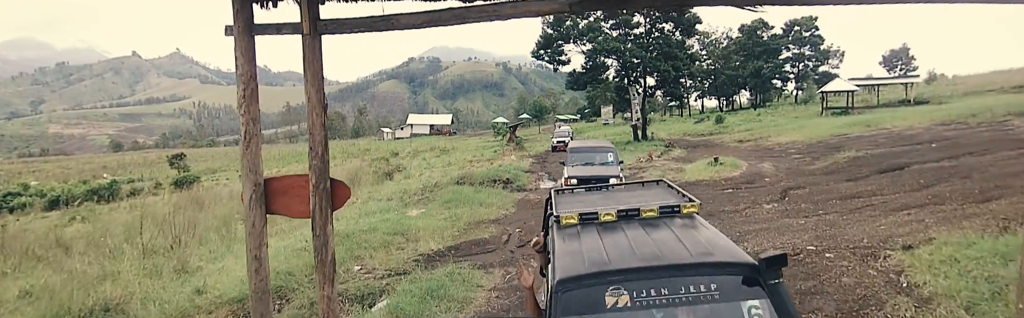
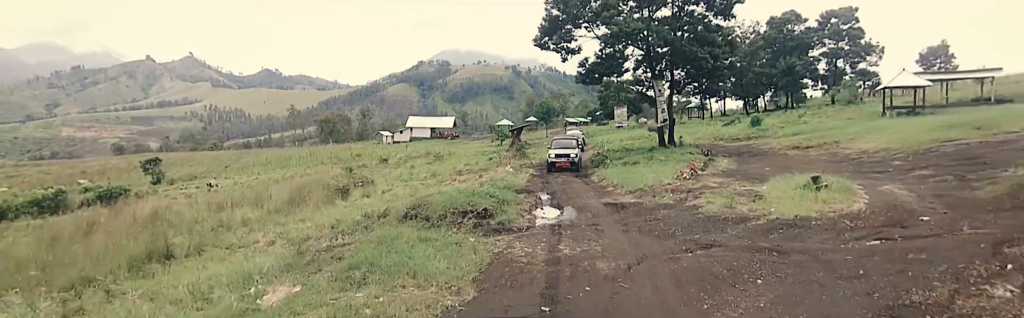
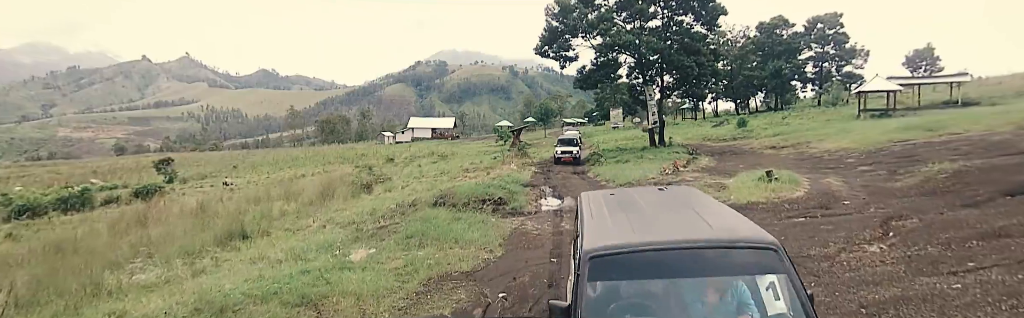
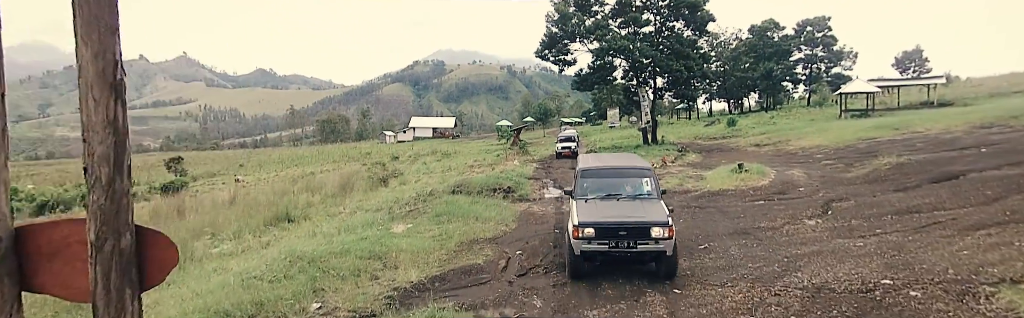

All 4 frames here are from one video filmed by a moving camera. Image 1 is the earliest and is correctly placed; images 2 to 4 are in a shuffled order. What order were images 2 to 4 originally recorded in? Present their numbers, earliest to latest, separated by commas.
4, 3, 2
